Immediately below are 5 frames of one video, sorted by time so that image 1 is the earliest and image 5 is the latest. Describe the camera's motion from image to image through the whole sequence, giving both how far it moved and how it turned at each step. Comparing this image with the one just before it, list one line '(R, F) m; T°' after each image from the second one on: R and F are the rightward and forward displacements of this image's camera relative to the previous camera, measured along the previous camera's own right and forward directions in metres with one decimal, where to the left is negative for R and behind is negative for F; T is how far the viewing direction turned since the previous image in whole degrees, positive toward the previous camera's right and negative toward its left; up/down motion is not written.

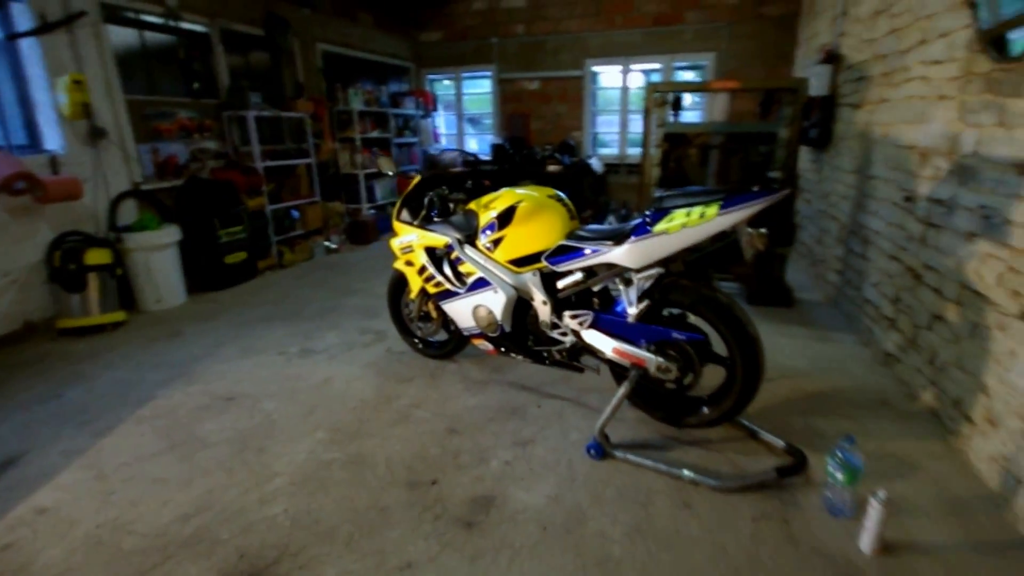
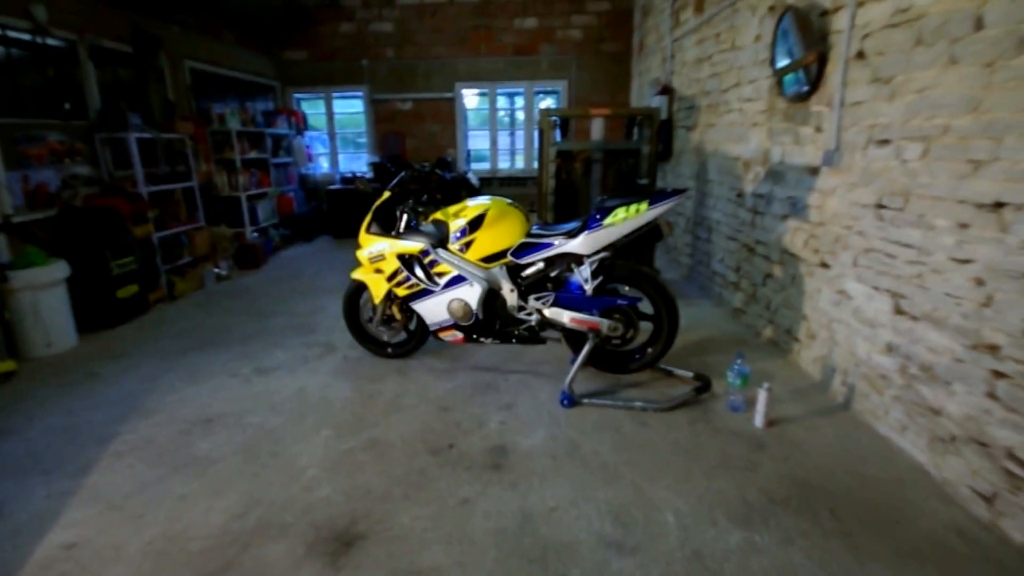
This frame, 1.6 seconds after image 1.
(-0.5, -0.3) m; +17°
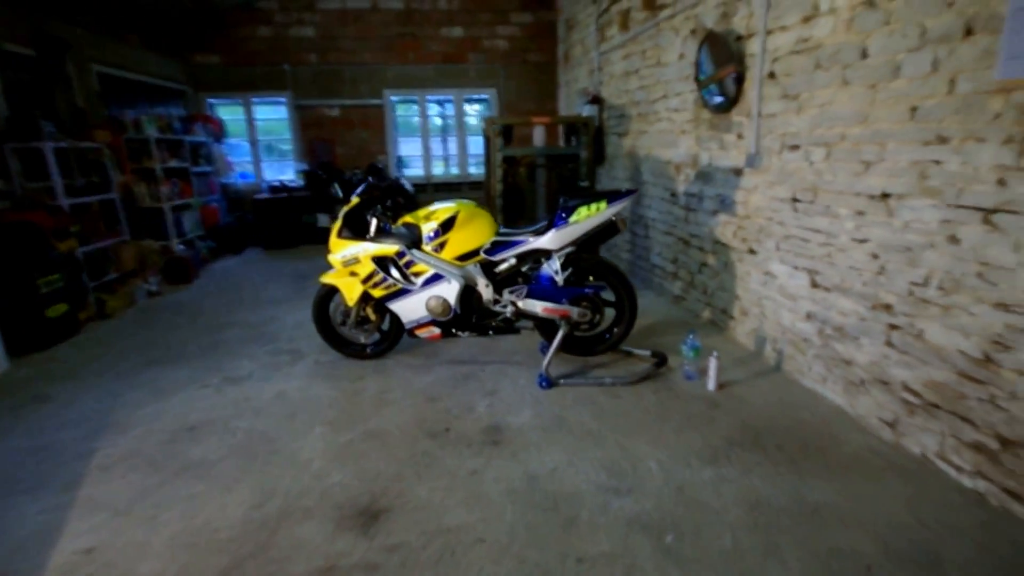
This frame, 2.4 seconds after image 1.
(-0.3, -0.2) m; +9°
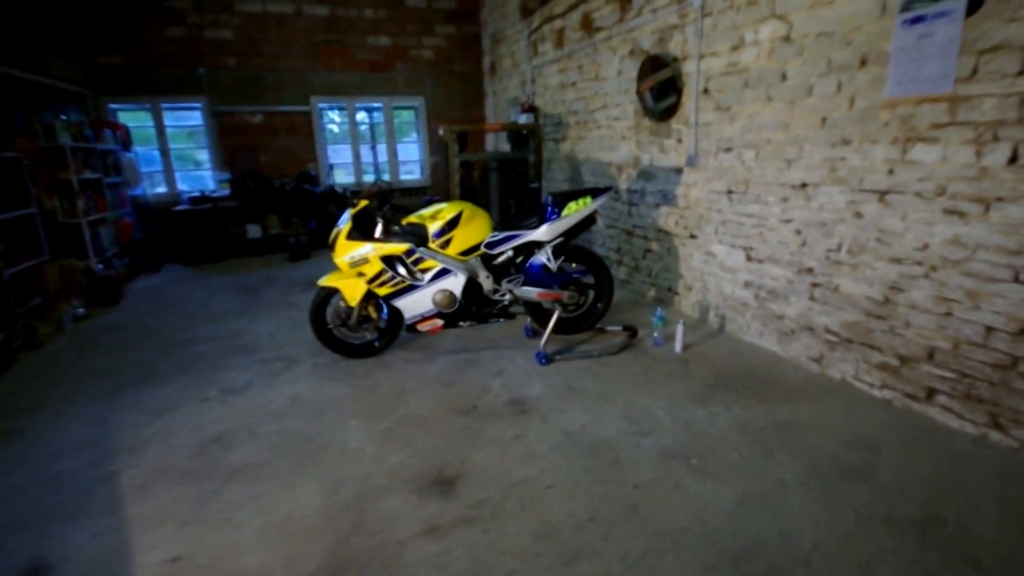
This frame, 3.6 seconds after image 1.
(-0.5, -0.2) m; +11°
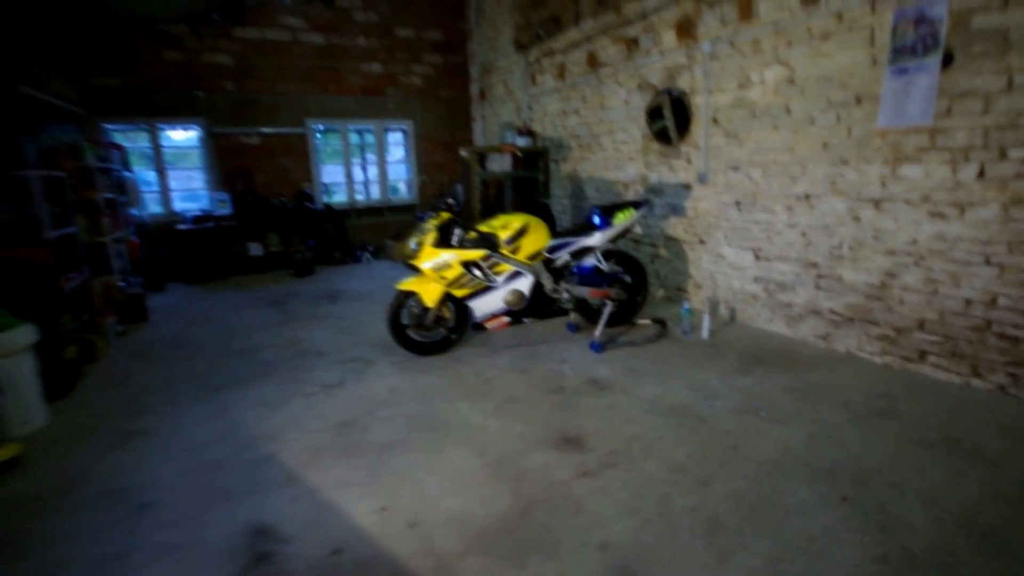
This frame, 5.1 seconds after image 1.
(-0.7, -0.3) m; +7°
